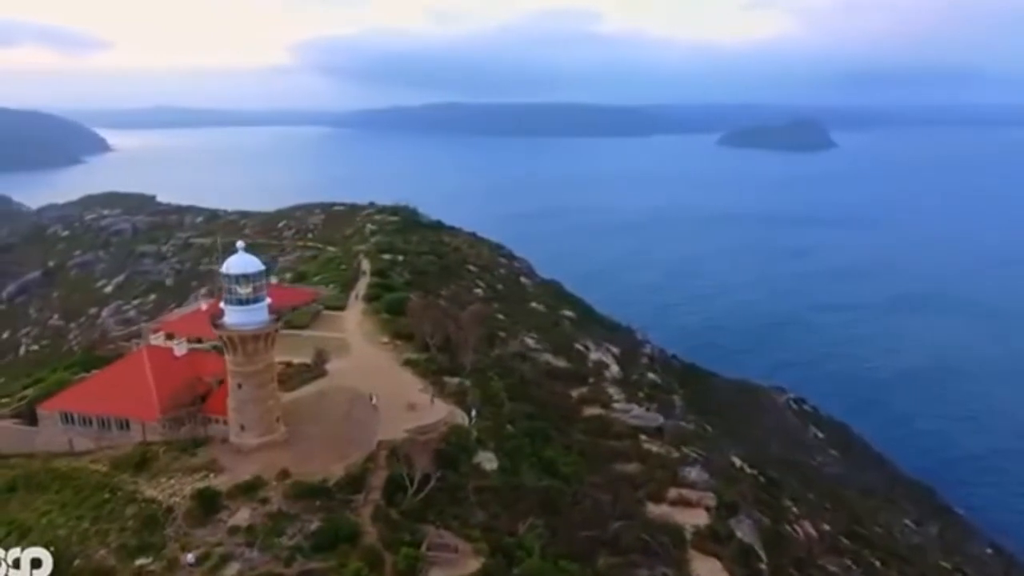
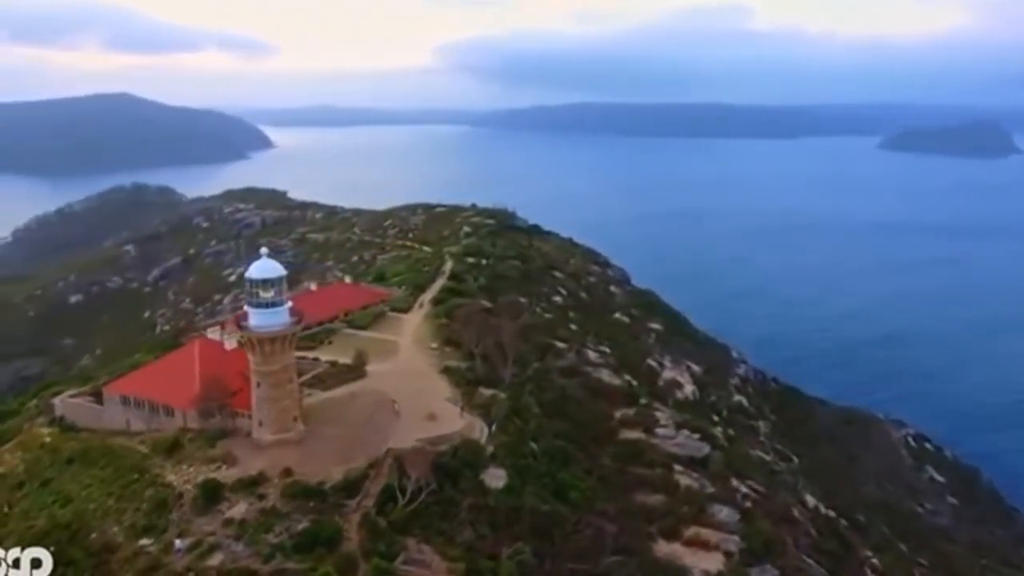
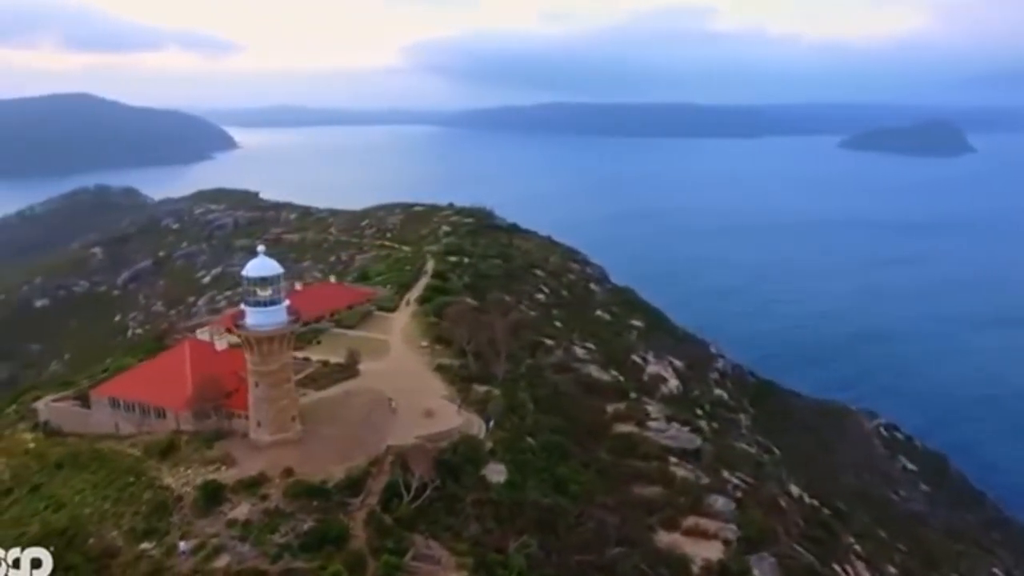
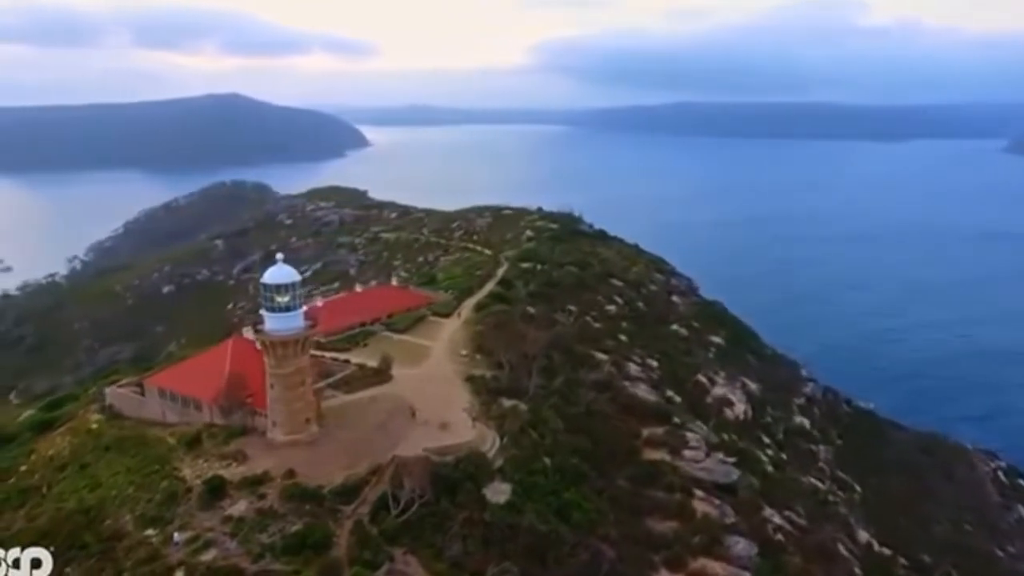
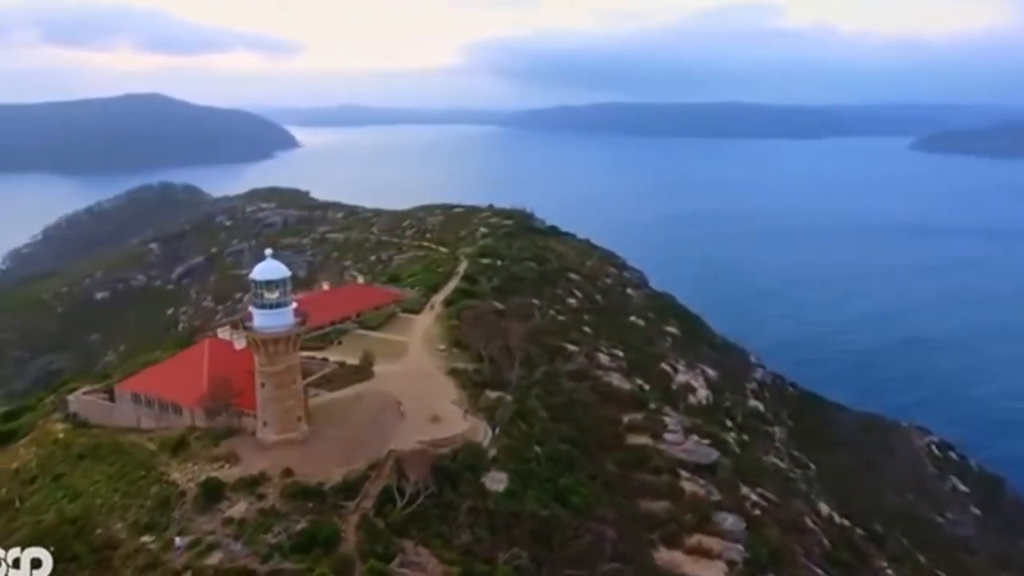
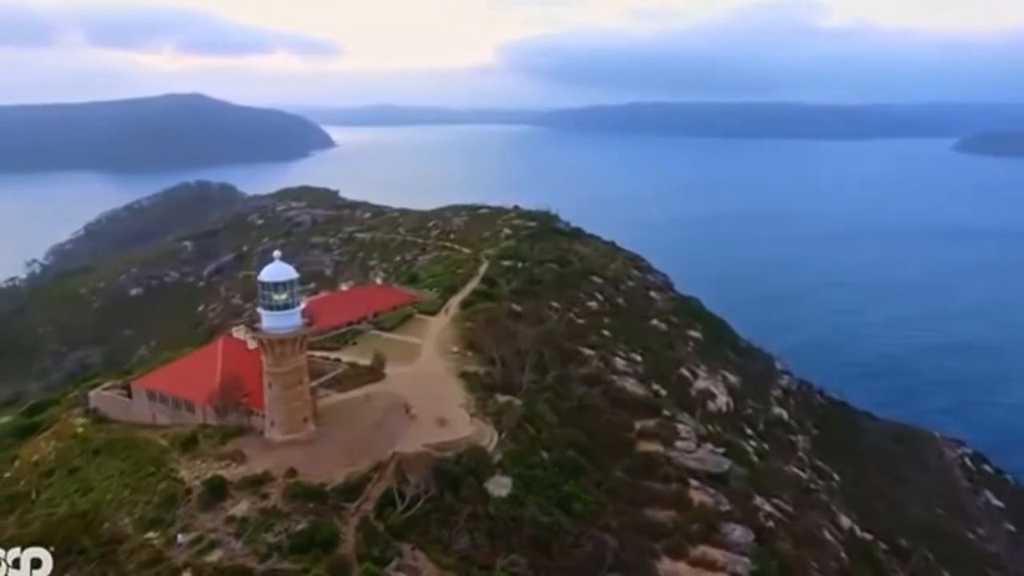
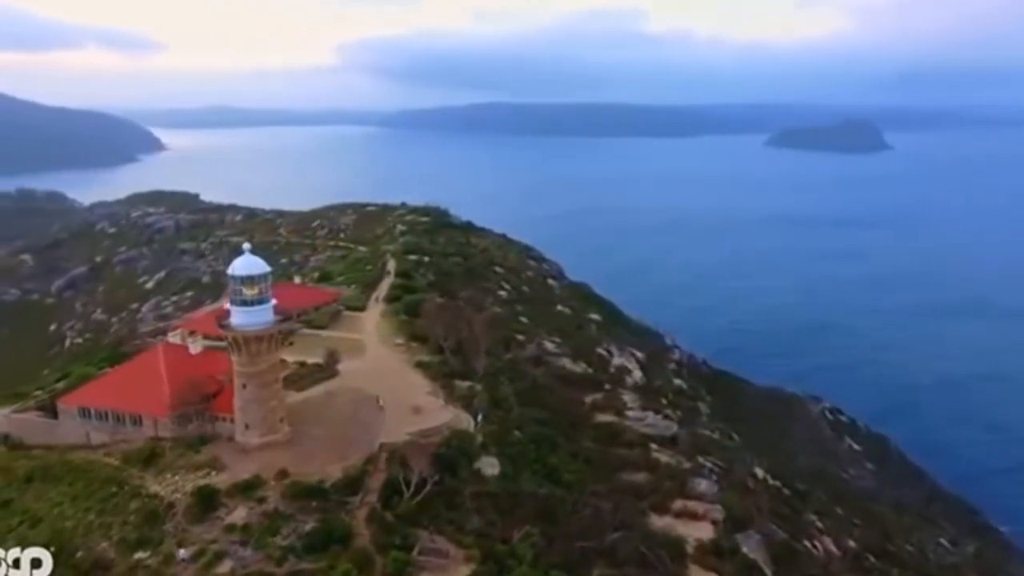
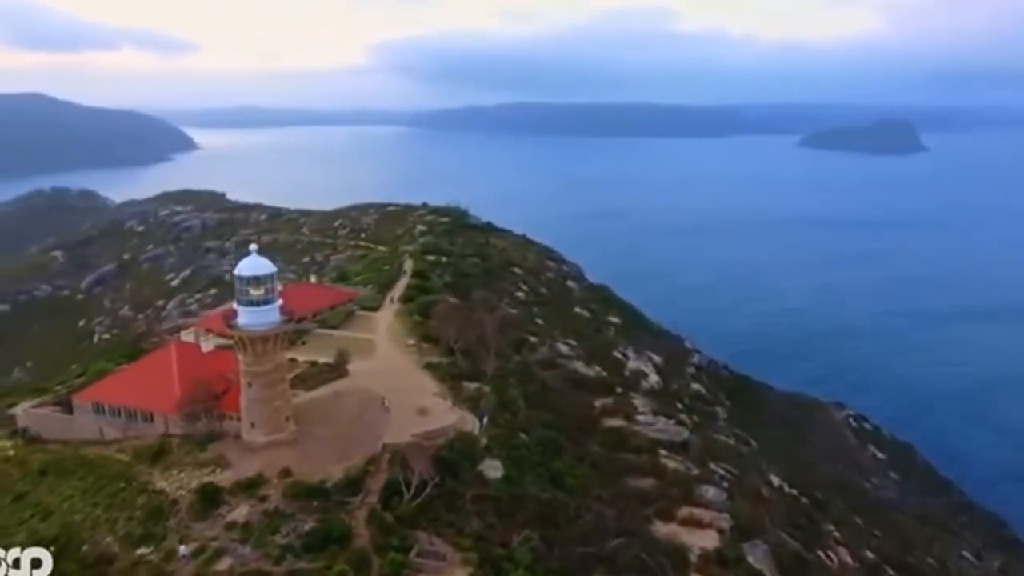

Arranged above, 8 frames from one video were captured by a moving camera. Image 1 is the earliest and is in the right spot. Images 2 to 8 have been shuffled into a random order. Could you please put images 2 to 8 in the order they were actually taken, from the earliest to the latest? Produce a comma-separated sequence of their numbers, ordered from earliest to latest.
7, 8, 3, 2, 5, 6, 4
